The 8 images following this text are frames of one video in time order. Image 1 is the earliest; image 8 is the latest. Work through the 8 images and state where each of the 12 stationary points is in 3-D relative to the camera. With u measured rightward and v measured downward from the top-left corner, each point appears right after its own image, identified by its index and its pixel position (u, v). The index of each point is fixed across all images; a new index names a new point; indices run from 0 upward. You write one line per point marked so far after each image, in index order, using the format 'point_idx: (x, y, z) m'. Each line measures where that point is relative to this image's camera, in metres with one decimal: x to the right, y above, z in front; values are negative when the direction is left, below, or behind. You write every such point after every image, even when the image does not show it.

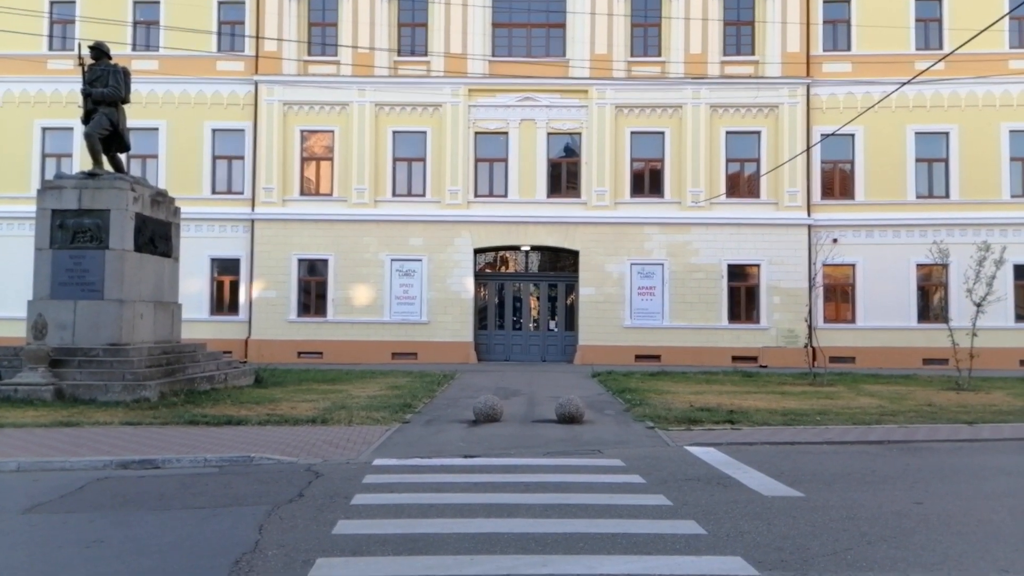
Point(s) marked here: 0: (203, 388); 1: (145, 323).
0: (-7.1, -2.3, +15.8) m
1: (-8.1, -0.8, +15.3) m
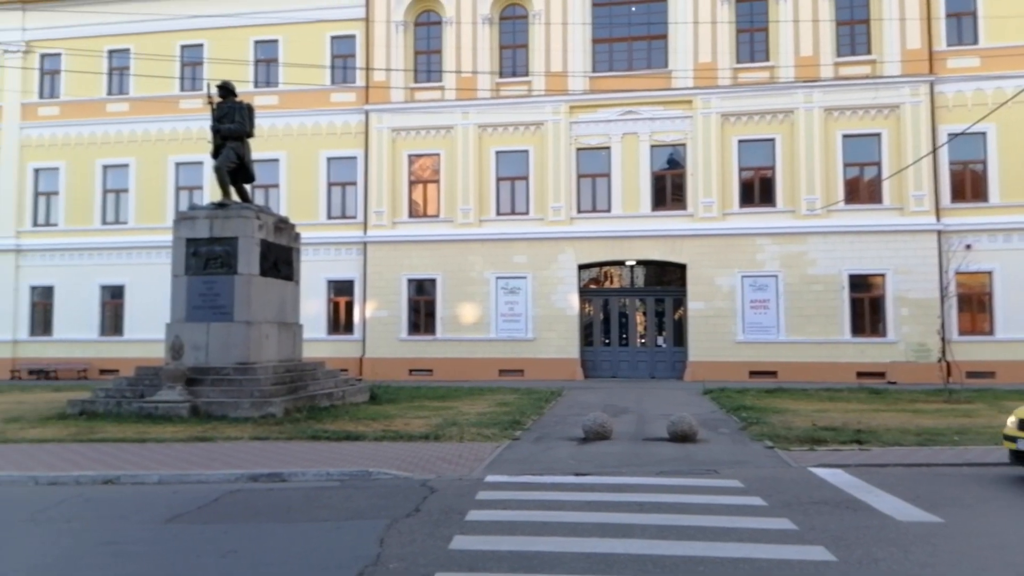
0: (-4.5, -2.8, +16.5) m
1: (-5.6, -1.3, +16.2) m
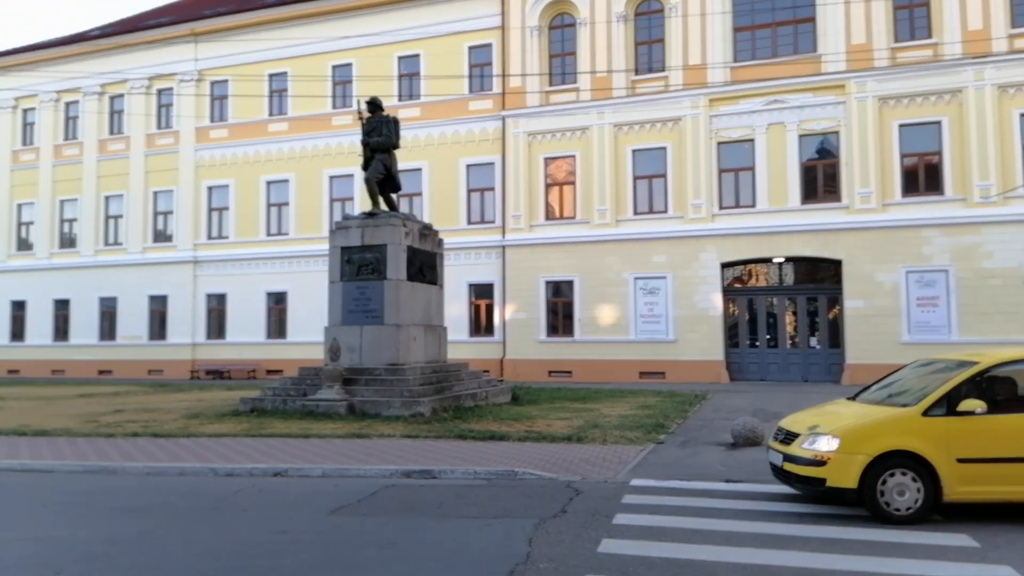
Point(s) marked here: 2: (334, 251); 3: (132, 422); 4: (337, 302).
0: (-1.1, -2.9, +17.0) m
1: (-2.3, -1.4, +16.9) m
2: (-4.3, +0.9, +16.7) m
3: (-8.8, -3.2, +16.1) m
4: (-4.2, -0.3, +16.7) m
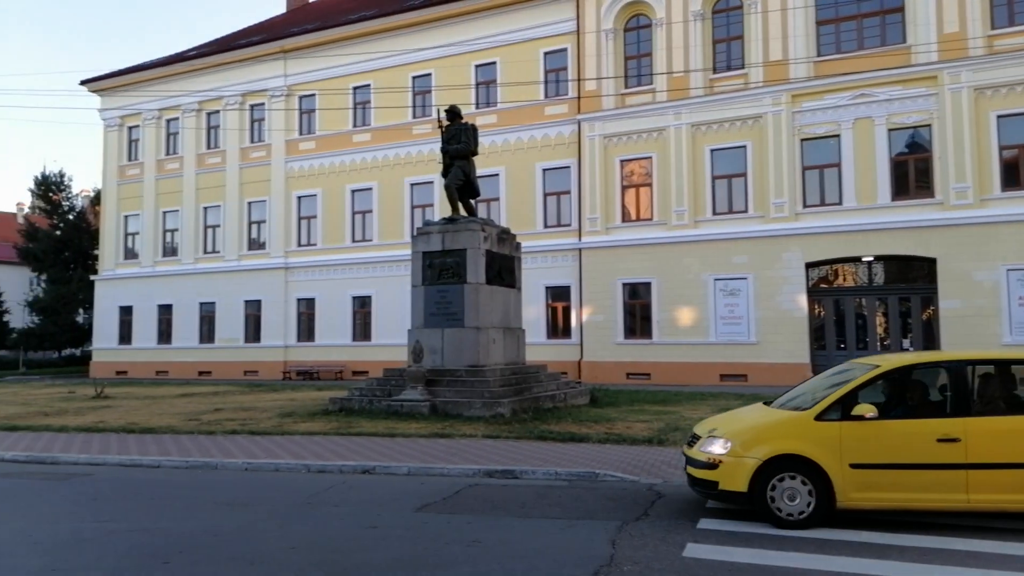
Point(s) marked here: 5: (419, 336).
0: (+0.8, -3.0, +17.2) m
1: (-0.4, -1.5, +17.1) m
2: (-2.4, +0.8, +17.2) m
3: (-6.9, -3.3, +17.0) m
4: (-2.3, -0.4, +17.1) m
5: (-2.3, -1.2, +17.1) m
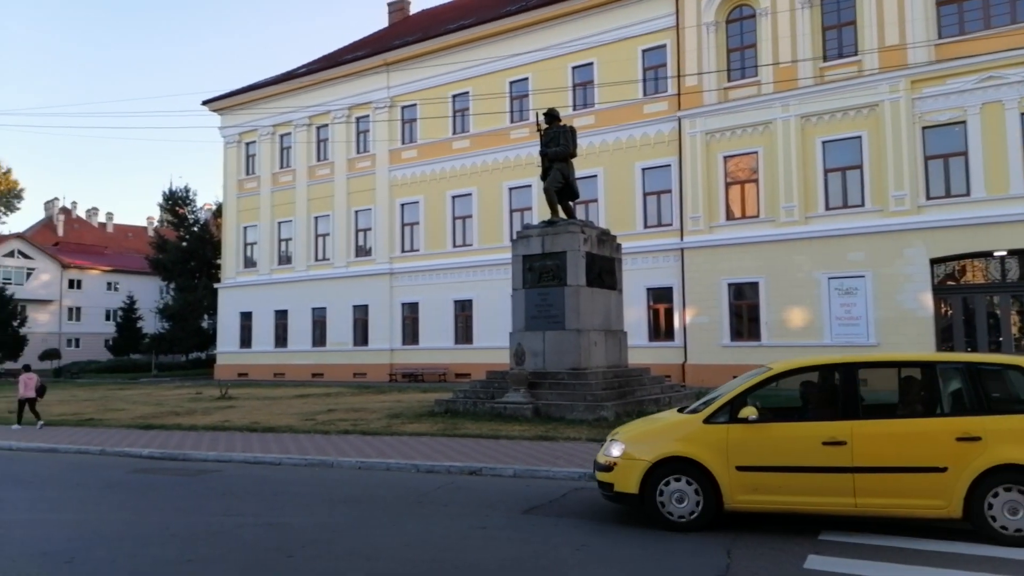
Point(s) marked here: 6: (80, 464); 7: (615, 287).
0: (+3.3, -3.0, +16.8) m
1: (+2.1, -1.5, +17.0) m
2: (+0.1, +0.7, +17.4) m
3: (-4.4, -3.4, +17.7) m
4: (+0.2, -0.5, +17.3) m
5: (+0.2, -1.3, +17.2) m
6: (-8.9, -3.6, +14.1) m
7: (+2.7, 0.0, +17.9) m
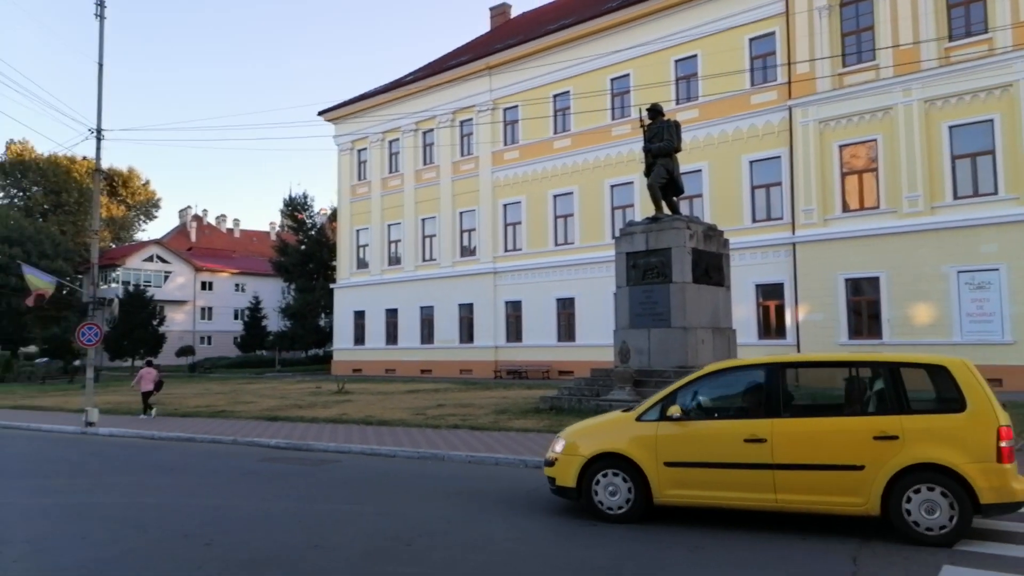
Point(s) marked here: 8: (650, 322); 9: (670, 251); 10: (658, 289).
0: (+5.9, -2.9, +16.4) m
1: (+4.7, -1.5, +16.7) m
2: (+2.7, +0.8, +17.3) m
3: (-1.7, -3.4, +18.3) m
4: (+2.8, -0.4, +17.2) m
5: (+2.8, -1.2, +17.1) m
6: (-6.6, -3.7, +15.3) m
7: (+5.3, +0.1, +17.5) m
8: (+3.3, -0.8, +16.7) m
9: (+3.8, +0.9, +16.5) m
10: (+3.5, 0.0, +16.6) m
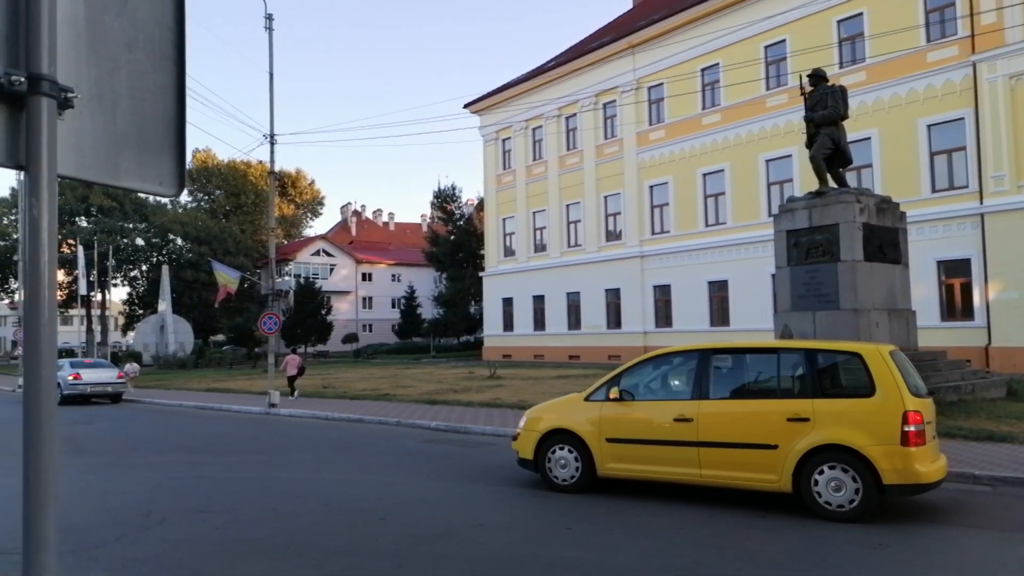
0: (+9.3, -2.4, +14.9) m
1: (+8.2, -1.0, +15.4) m
2: (+6.3, +1.2, +16.3) m
3: (+2.3, -3.0, +18.2) m
4: (+6.4, 0.0, +16.2) m
5: (+6.4, -0.8, +16.1) m
6: (-3.1, -3.4, +16.2) m
7: (+8.9, +0.6, +16.0) m
8: (+6.8, -0.4, +15.7) m
9: (+7.2, +1.3, +15.3) m
10: (+7.0, +0.4, +15.5) m
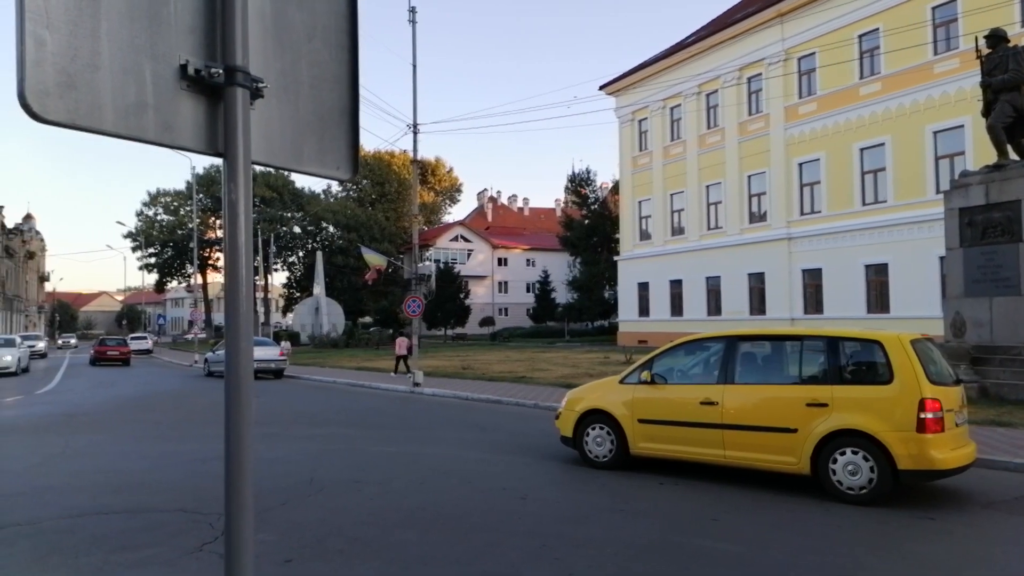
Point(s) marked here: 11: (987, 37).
0: (+12.2, -2.1, +13.1) m
1: (+11.1, -0.6, +13.7) m
2: (+9.4, +1.6, +15.0) m
3: (+5.8, -2.6, +17.5) m
4: (+9.5, +0.4, +14.9) m
5: (+9.5, -0.4, +14.8) m
6: (+0.2, -3.1, +16.5) m
7: (+12.0, +1.0, +14.2) m
8: (+9.9, 0.0, +14.2) m
9: (+10.1, +1.7, +13.8) m
10: (+10.0, +0.8, +14.0) m
11: (+9.4, +5.0, +13.7) m
